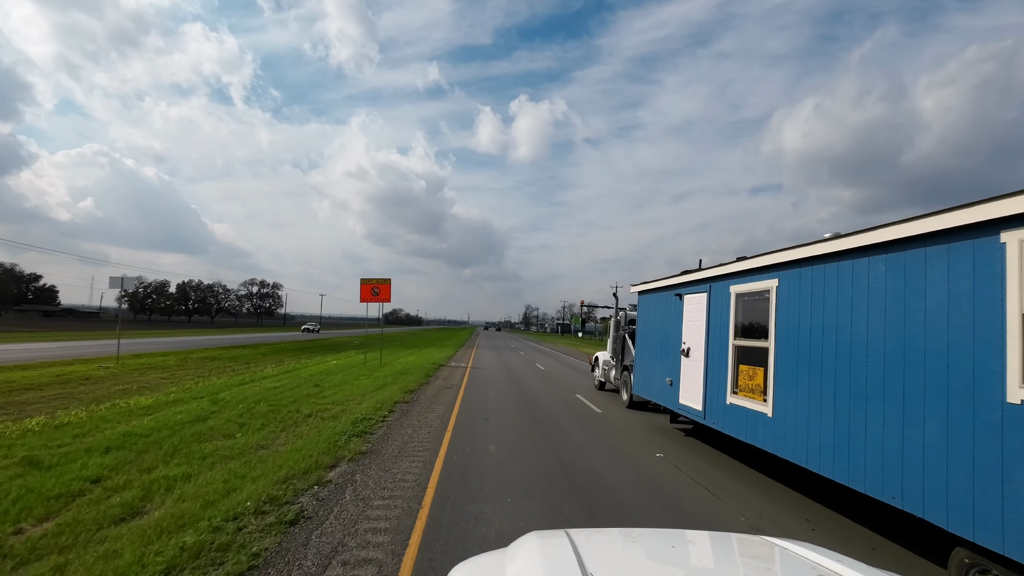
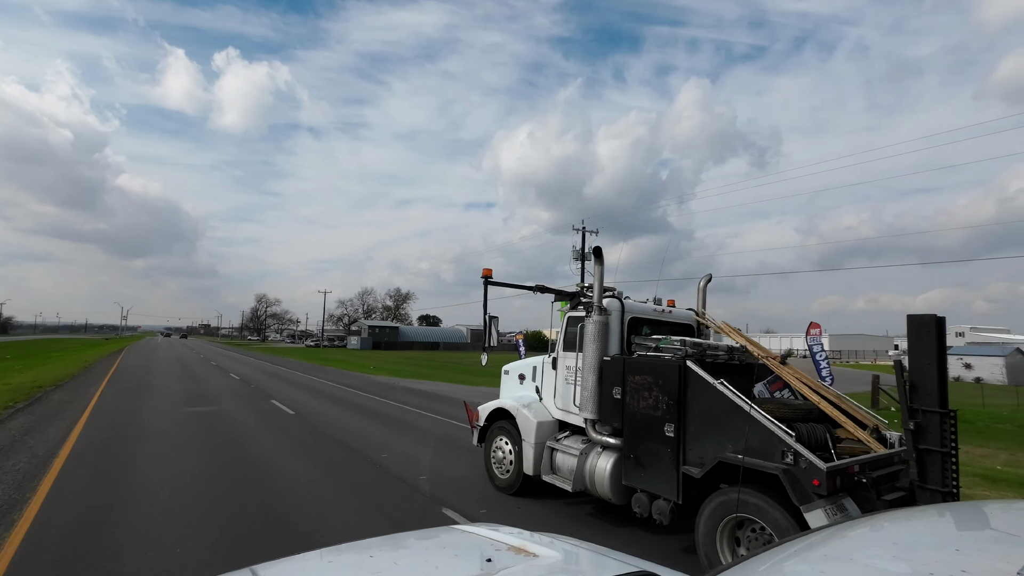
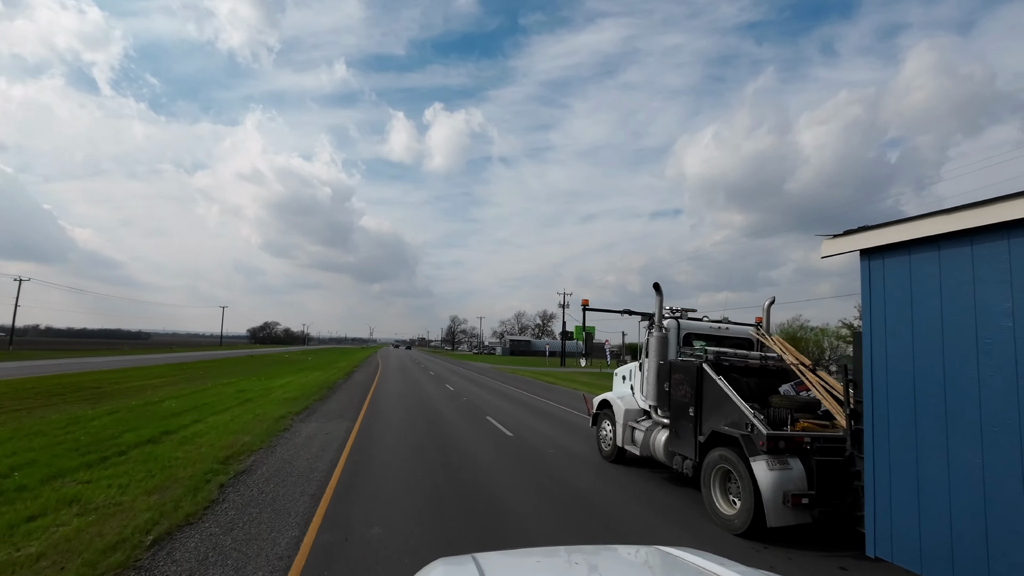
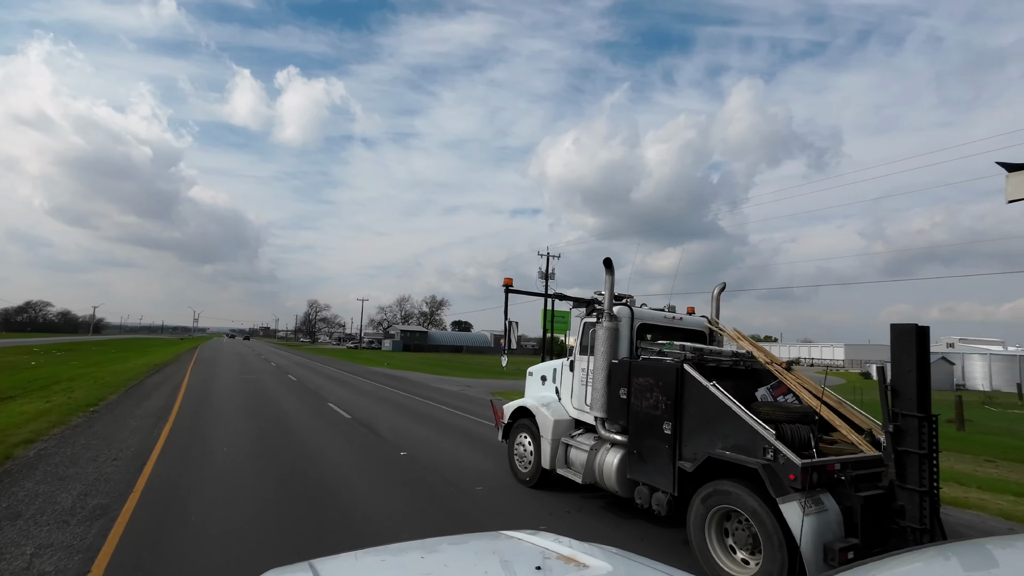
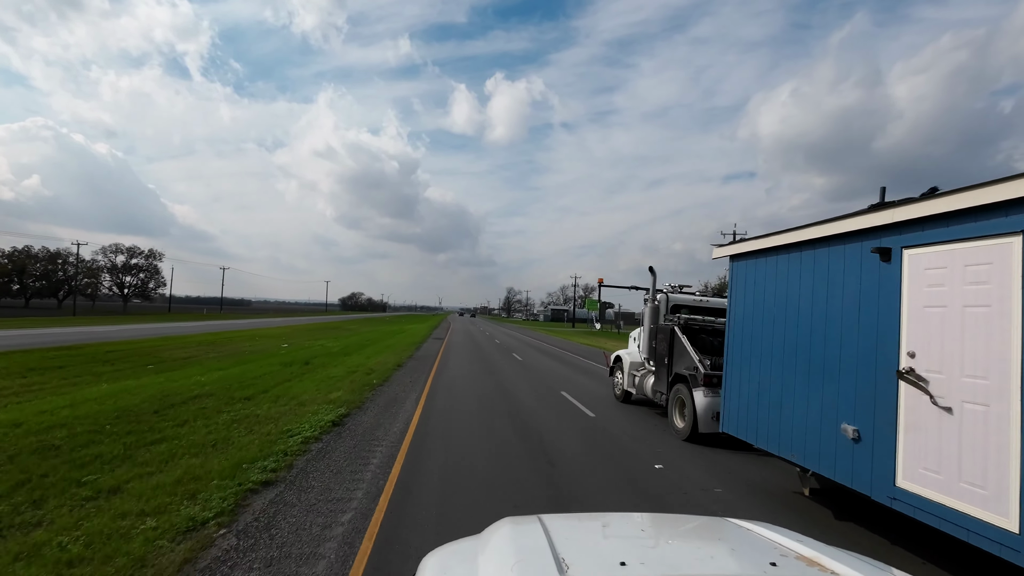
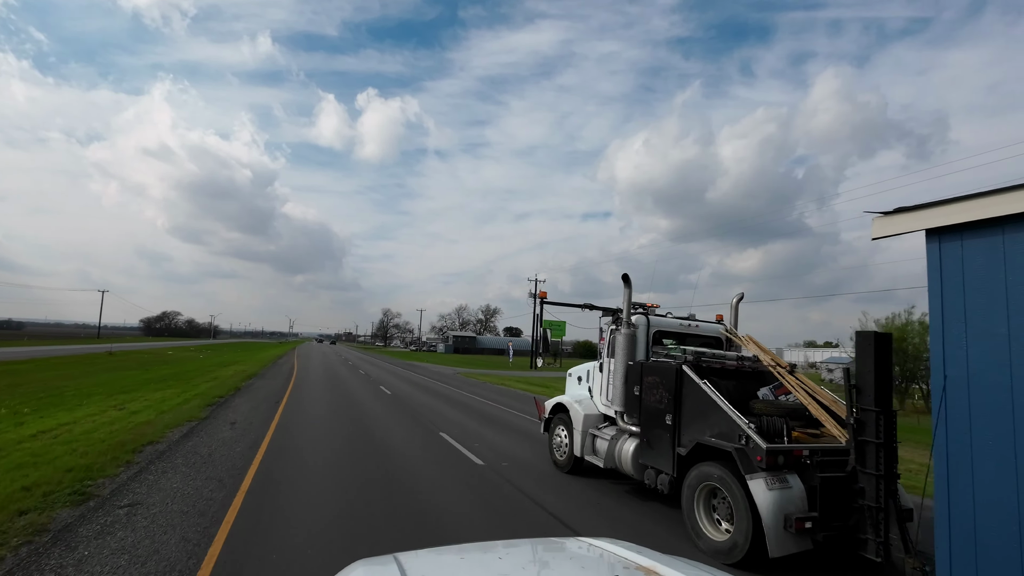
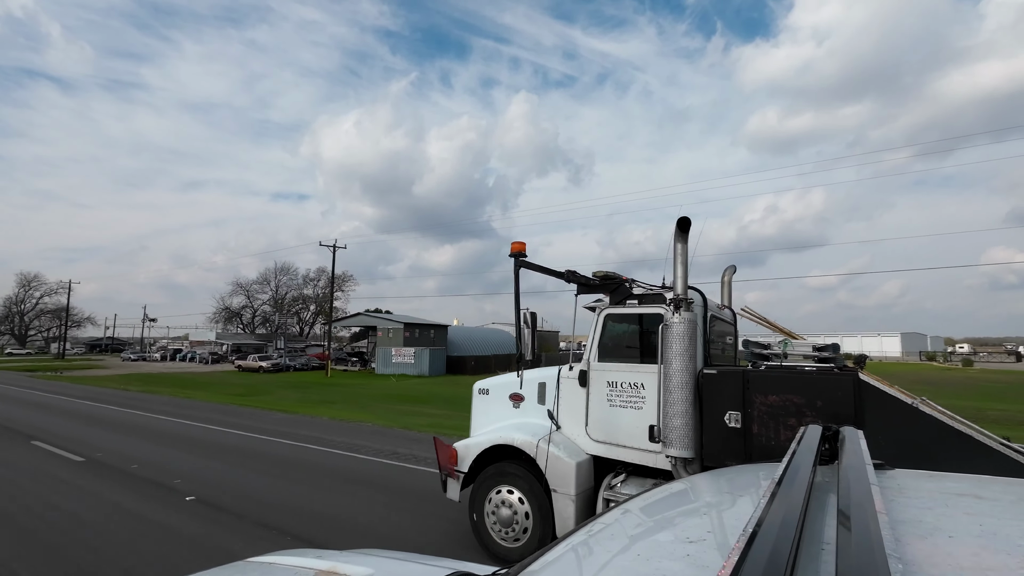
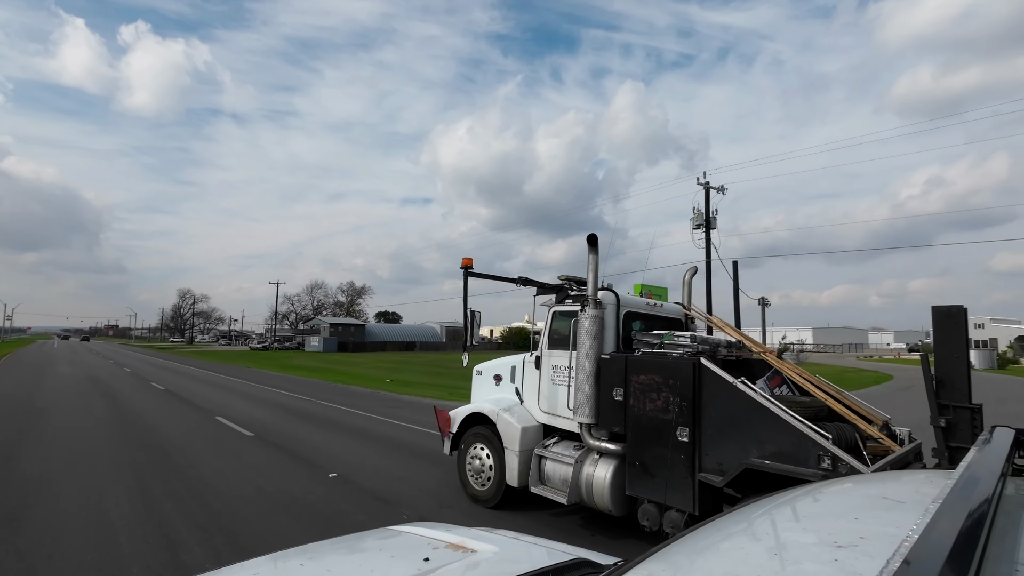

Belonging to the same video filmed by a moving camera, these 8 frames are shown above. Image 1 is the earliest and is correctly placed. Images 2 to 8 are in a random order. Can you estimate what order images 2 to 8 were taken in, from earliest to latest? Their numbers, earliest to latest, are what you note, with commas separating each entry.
5, 3, 6, 4, 2, 8, 7
